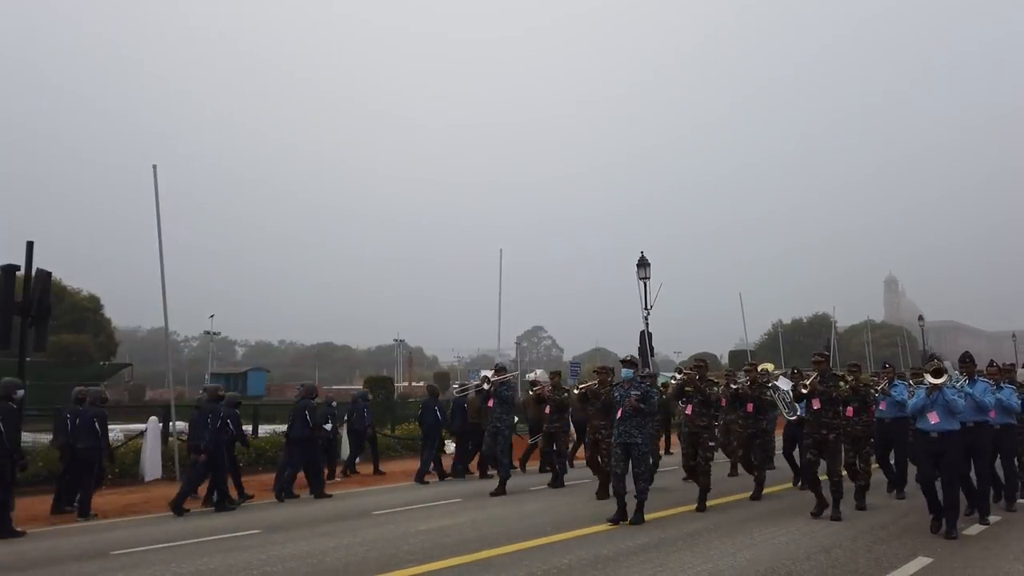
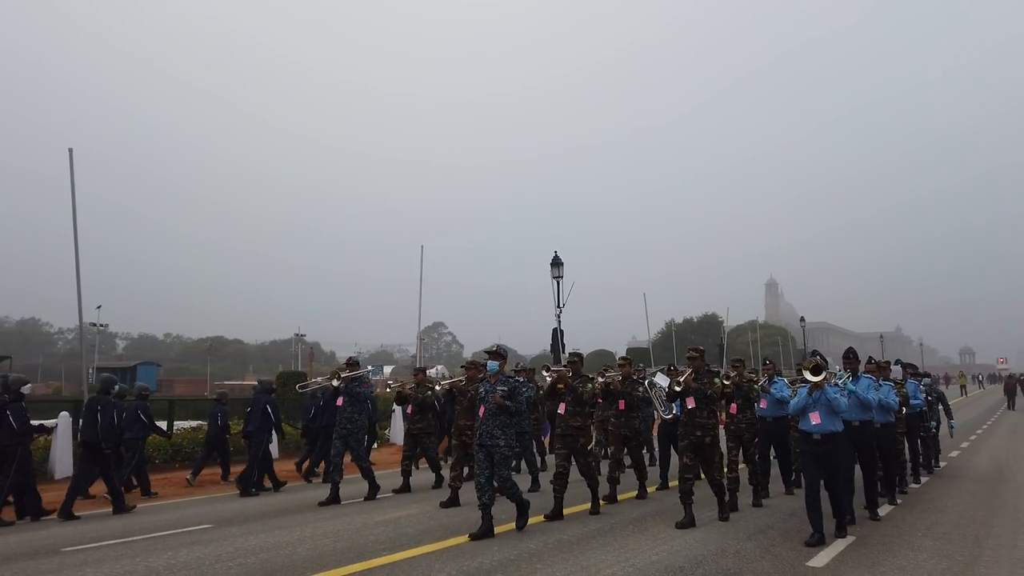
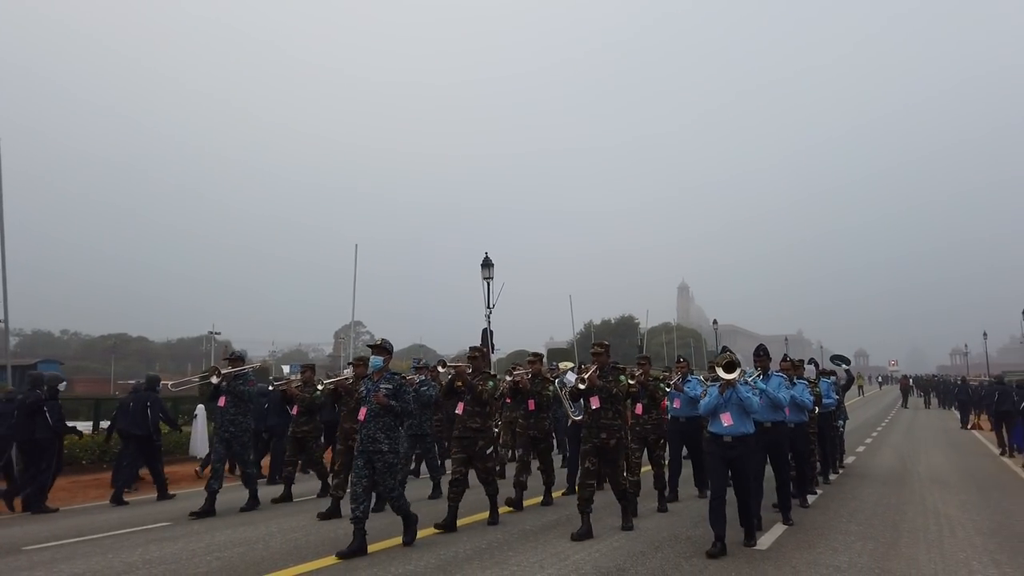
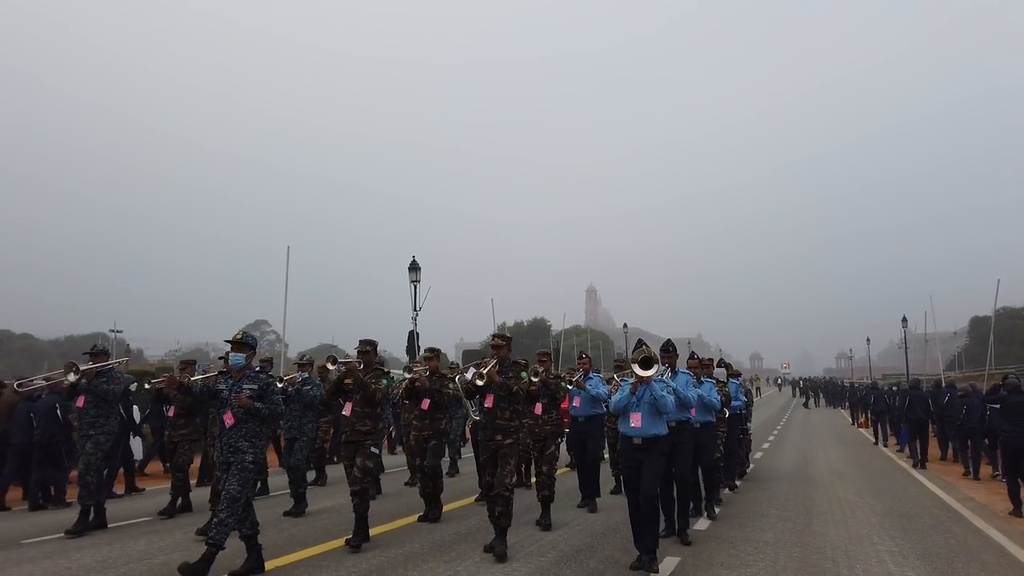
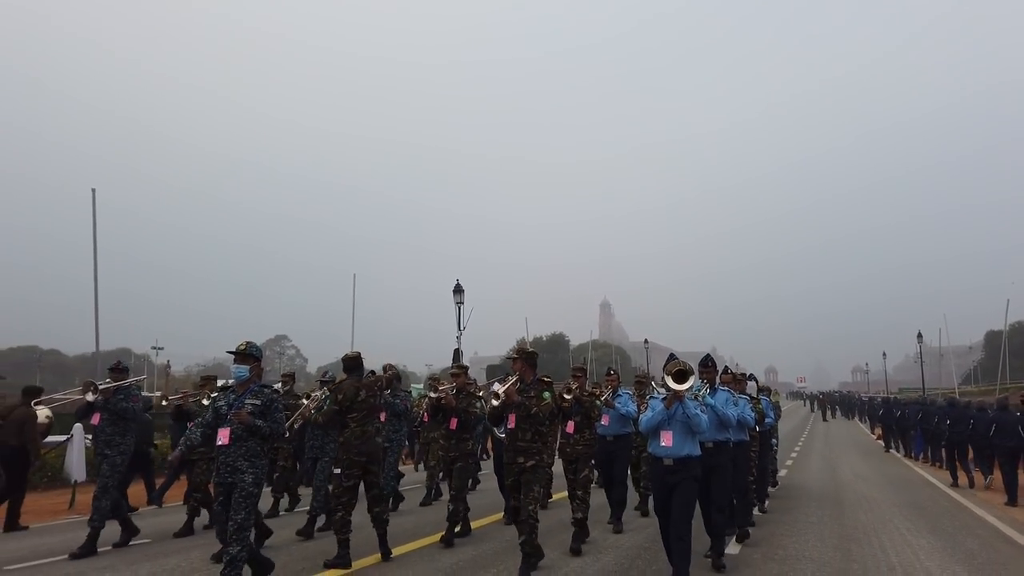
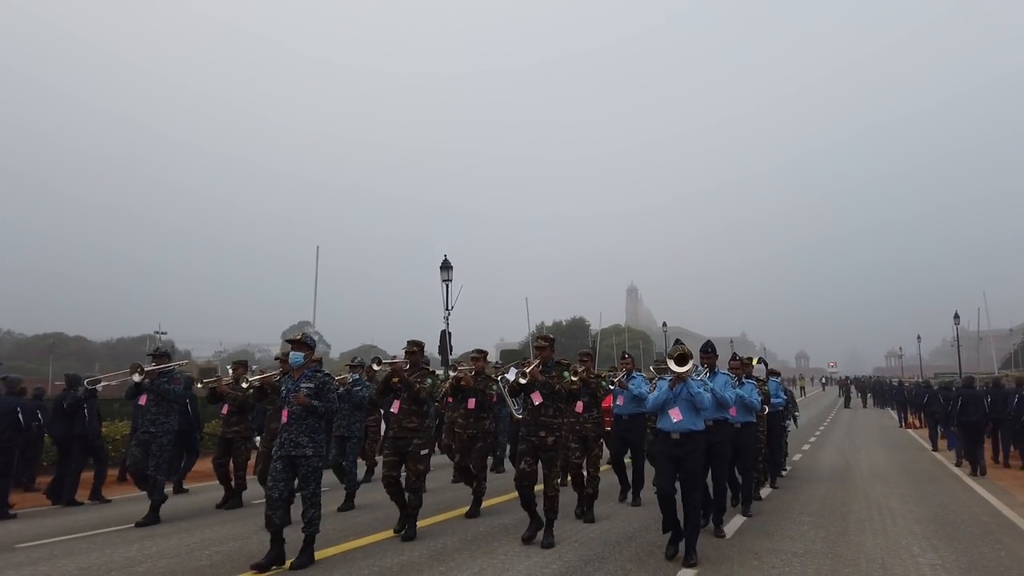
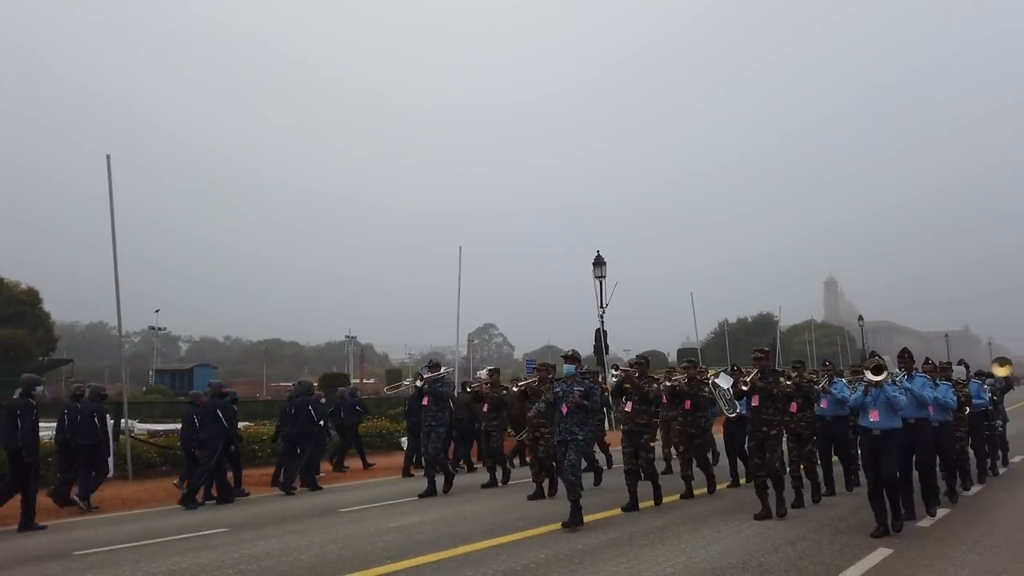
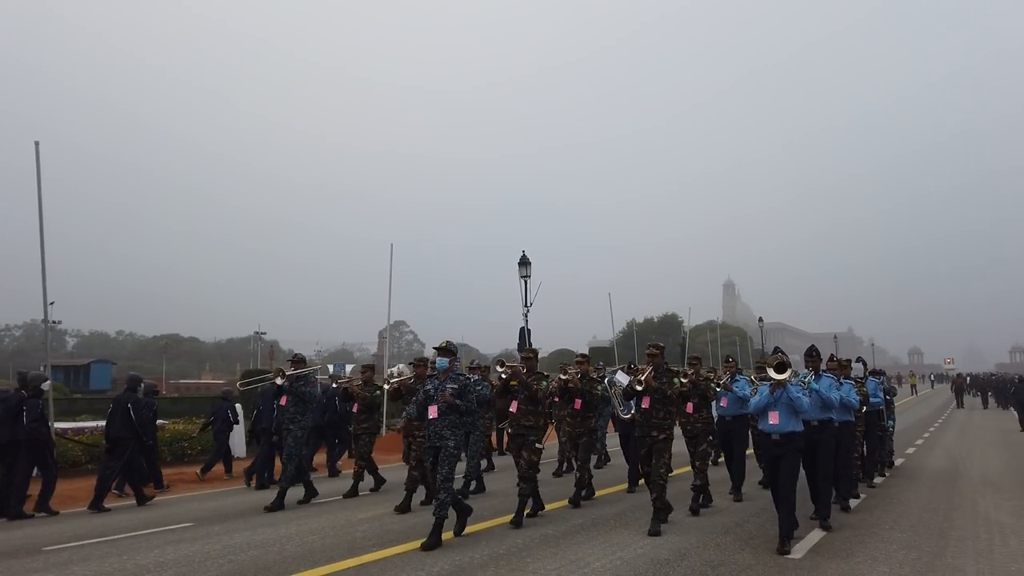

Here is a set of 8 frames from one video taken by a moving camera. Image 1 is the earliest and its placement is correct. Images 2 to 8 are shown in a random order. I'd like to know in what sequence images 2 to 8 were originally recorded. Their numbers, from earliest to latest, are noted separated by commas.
7, 2, 8, 3, 6, 4, 5
